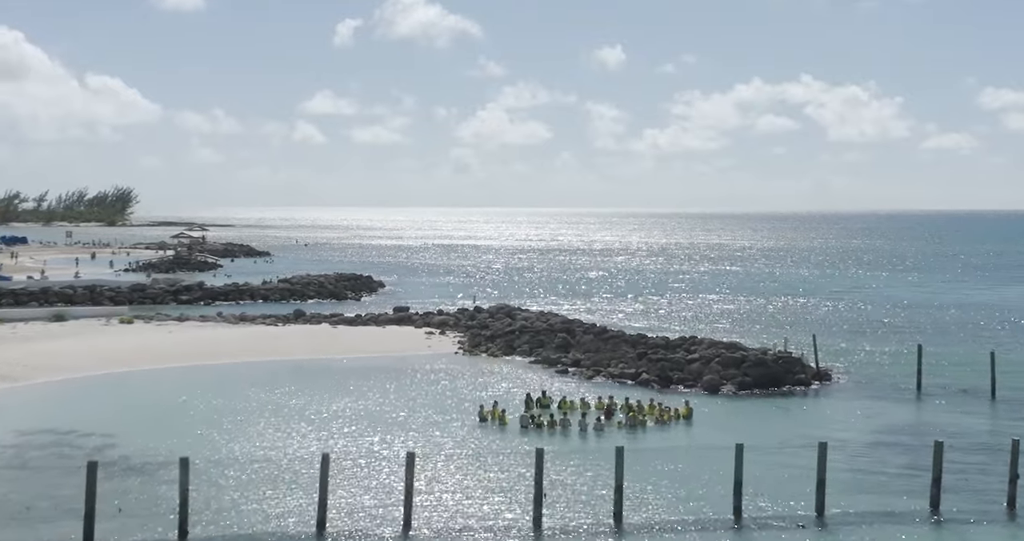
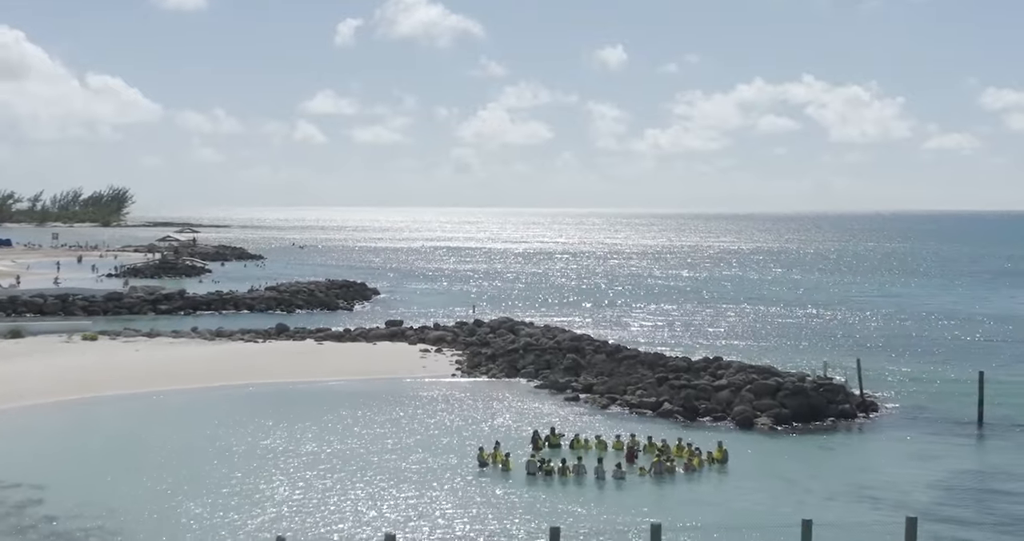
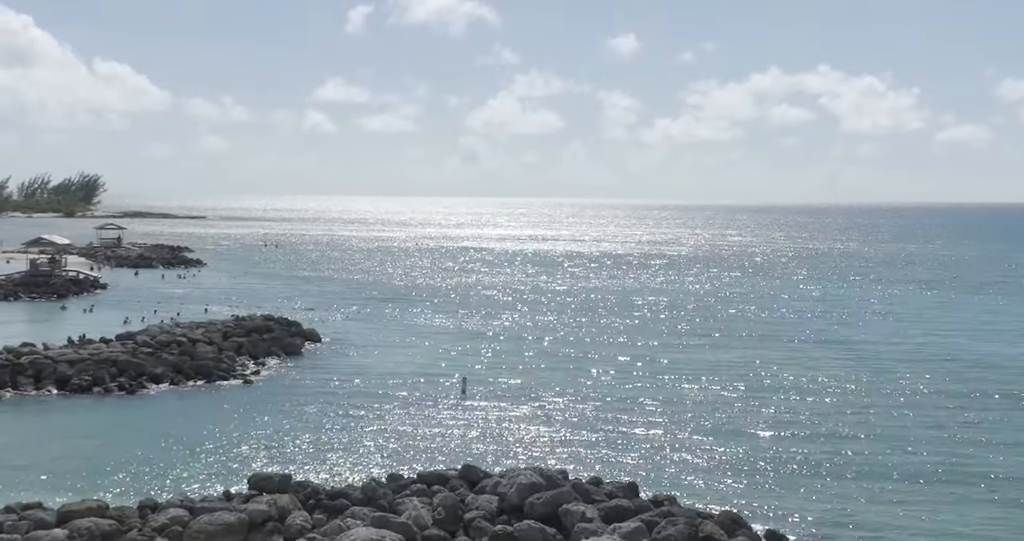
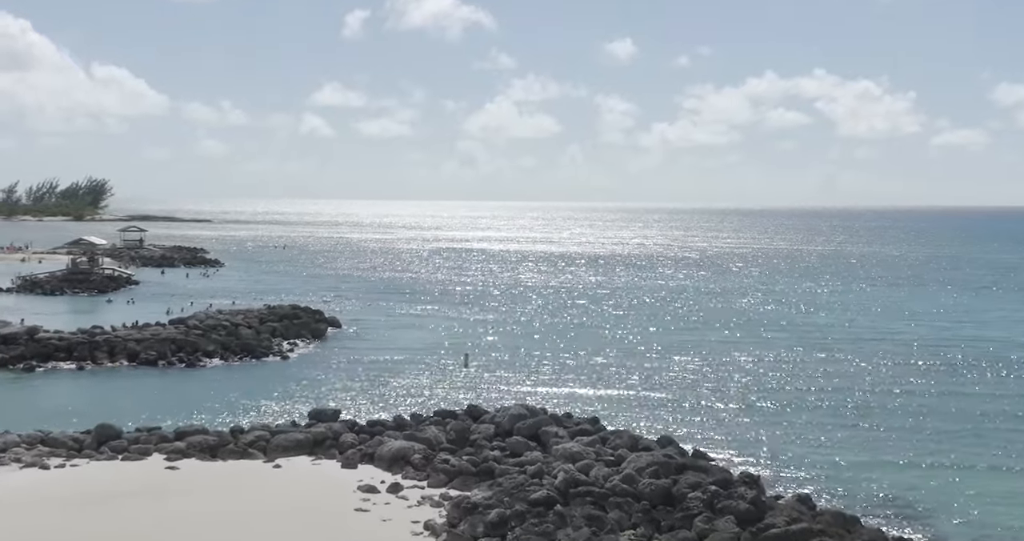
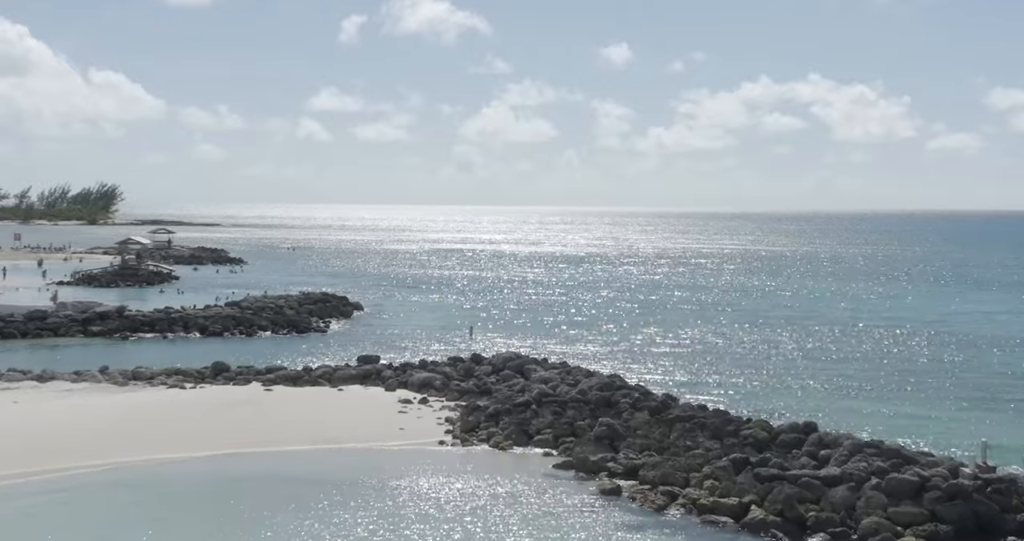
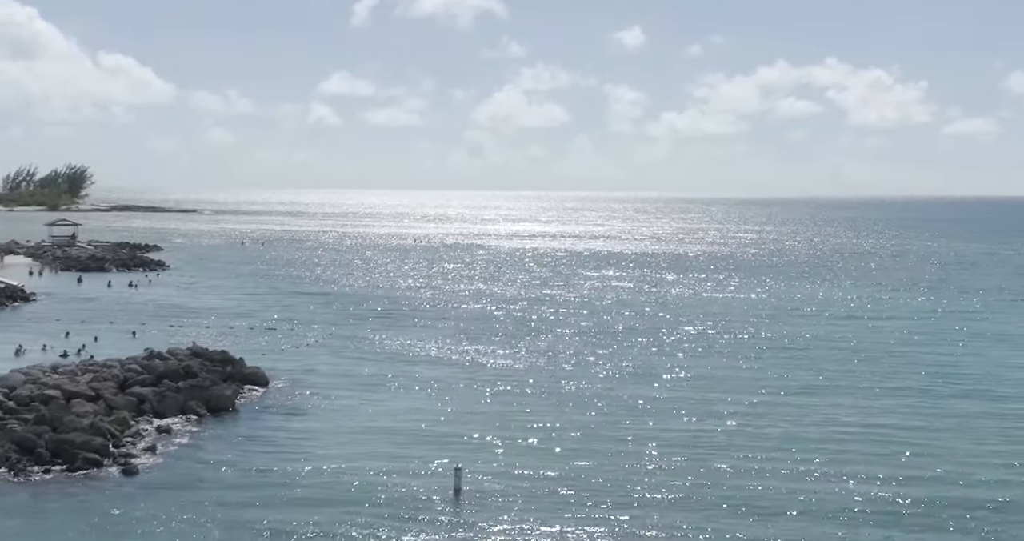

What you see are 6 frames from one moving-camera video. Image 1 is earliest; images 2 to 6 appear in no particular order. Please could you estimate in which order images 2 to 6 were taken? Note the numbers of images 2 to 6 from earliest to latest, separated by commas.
2, 5, 4, 3, 6
